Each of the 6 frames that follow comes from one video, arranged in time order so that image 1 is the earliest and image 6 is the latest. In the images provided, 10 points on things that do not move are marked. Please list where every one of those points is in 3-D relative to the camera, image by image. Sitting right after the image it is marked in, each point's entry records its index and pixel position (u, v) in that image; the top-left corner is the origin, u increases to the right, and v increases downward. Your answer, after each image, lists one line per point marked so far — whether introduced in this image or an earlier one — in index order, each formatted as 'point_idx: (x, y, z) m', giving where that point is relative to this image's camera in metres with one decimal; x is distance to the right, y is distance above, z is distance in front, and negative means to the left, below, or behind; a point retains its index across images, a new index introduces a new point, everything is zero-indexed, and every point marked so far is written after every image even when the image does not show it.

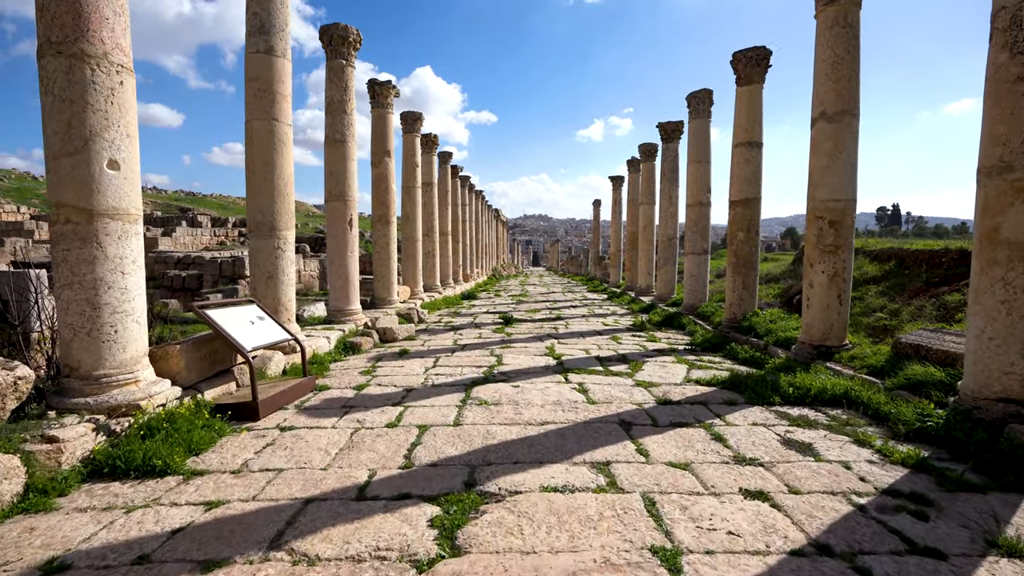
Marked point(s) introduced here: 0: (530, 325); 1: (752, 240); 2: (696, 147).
0: (+0.4, -0.8, +10.1) m
1: (+4.3, +0.8, +8.4) m
2: (+4.2, +3.2, +10.8) m
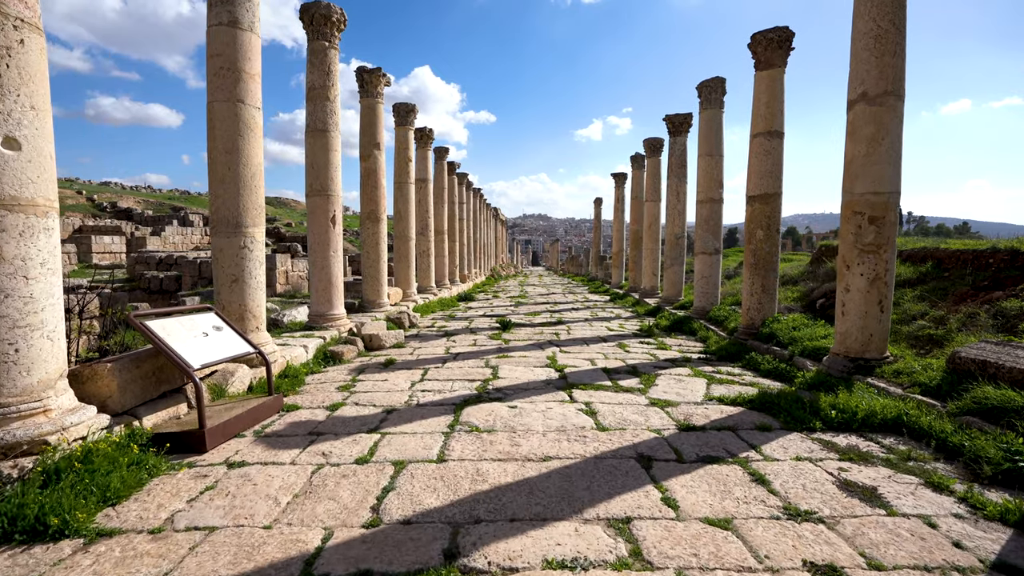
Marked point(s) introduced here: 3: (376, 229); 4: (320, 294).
0: (+0.3, -0.9, +9.4) m
1: (+4.2, +0.8, +7.7) m
2: (+4.2, +3.2, +10.1) m
3: (-3.0, +1.3, +10.4) m
4: (-3.2, -0.1, +7.9) m
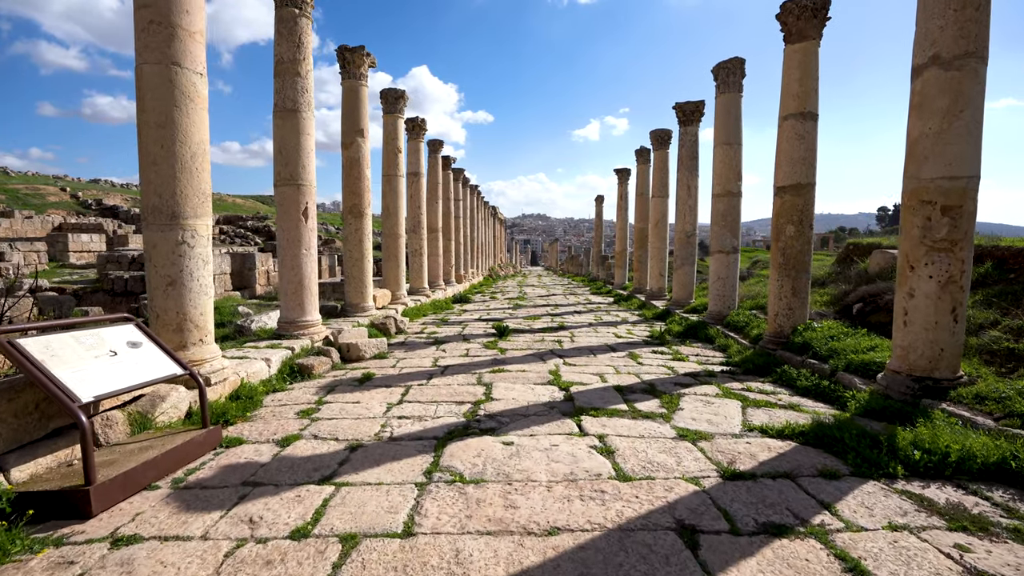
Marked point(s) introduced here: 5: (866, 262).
0: (+0.3, -0.9, +8.5) m
1: (+4.2, +0.7, +6.8) m
2: (+4.1, +3.1, +9.2) m
3: (-3.0, +1.2, +9.4) m
4: (-3.2, -0.1, +6.9) m
5: (+6.1, +0.4, +8.1) m
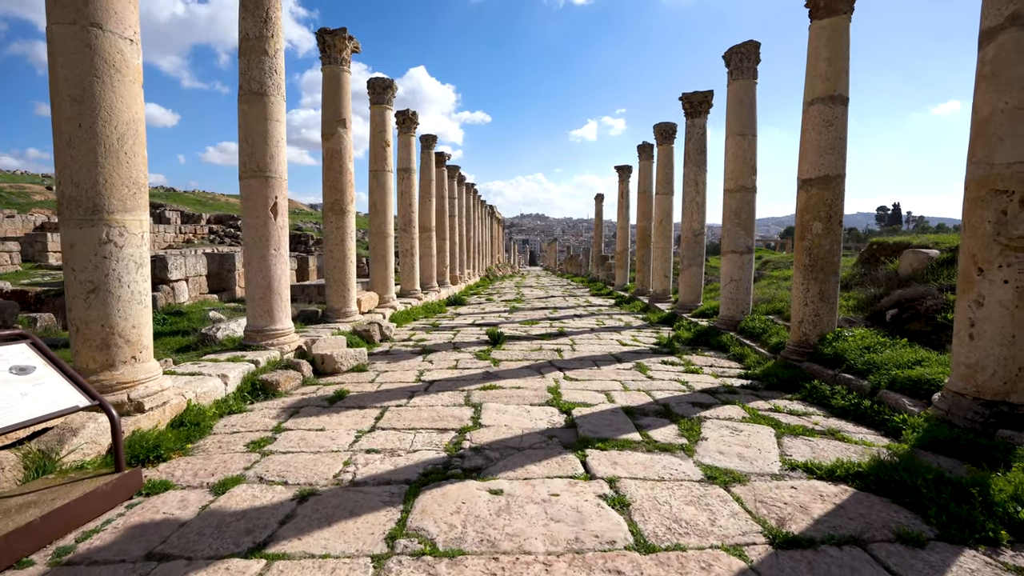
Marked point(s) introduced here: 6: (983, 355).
0: (+0.2, -1.0, +7.8) m
1: (+4.1, +0.7, +6.1) m
2: (+4.0, +3.1, +8.5) m
3: (-3.1, +1.2, +8.7) m
4: (-3.3, -0.2, +6.2) m
5: (+6.0, +0.4, +7.4) m
6: (+3.7, -0.5, +3.7) m
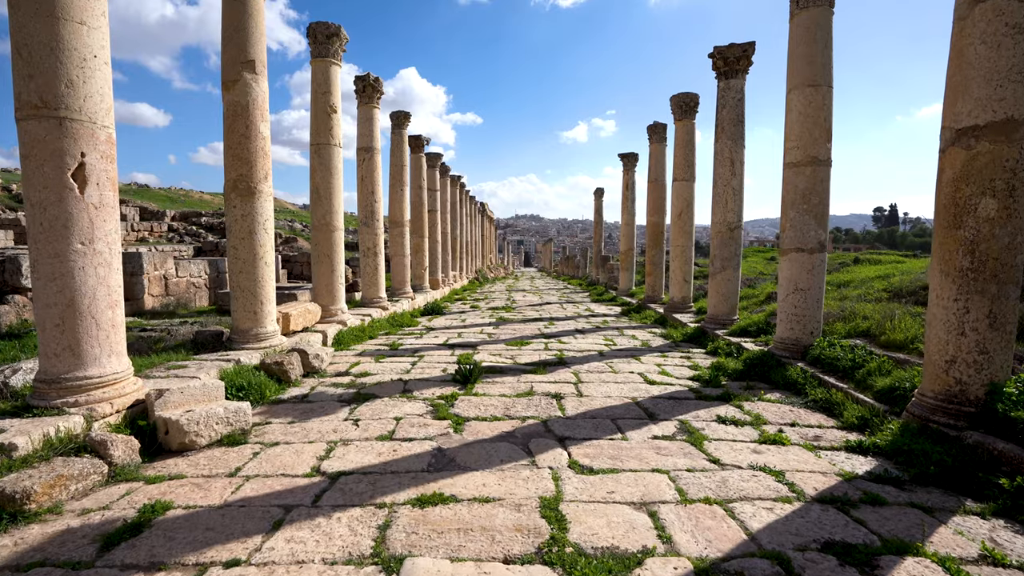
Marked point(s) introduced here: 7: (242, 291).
0: (0.0, -1.1, +5.3) m
1: (+3.9, +0.5, +3.7) m
2: (+3.8, +2.9, +6.1) m
3: (-3.4, +1.0, +6.2) m
4: (-3.5, -0.4, +3.7) m
5: (+5.7, +0.2, +5.0) m
6: (+3.5, -0.7, +1.3) m
7: (-3.5, 0.0, +6.1) m
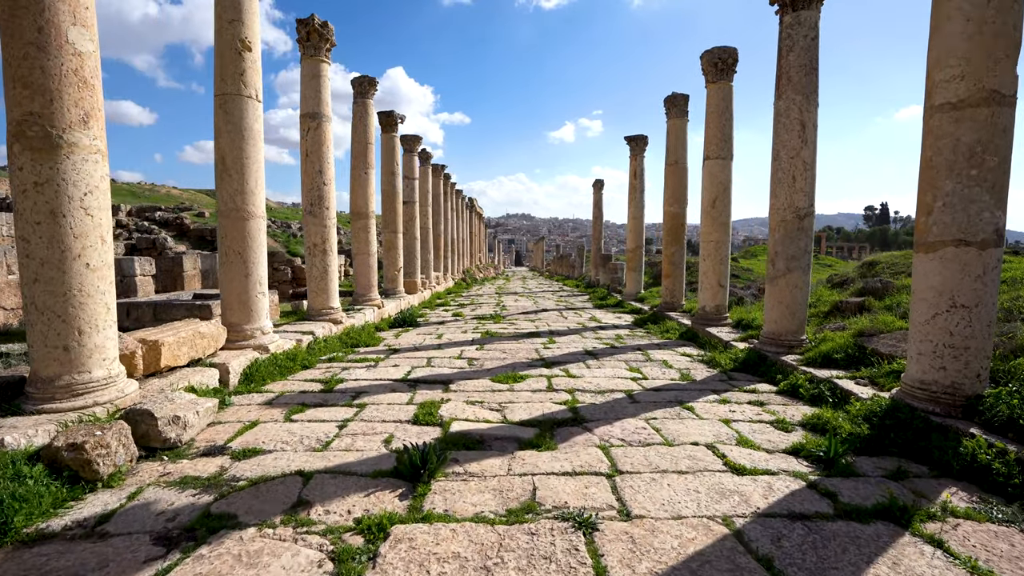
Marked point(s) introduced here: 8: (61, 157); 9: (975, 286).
0: (-0.1, -1.3, +2.8) m
1: (+3.8, +0.4, +1.3) m
2: (+3.7, +2.8, +3.7) m
3: (-3.5, +0.9, +3.6) m
4: (-3.6, -0.5, +1.1) m
5: (+5.7, +0.1, +2.7) m
6: (+3.5, -0.8, -1.1) m
7: (-3.6, -0.2, +3.6) m
8: (-3.4, +1.0, +3.6) m
9: (+3.8, 0.0, +3.9) m
